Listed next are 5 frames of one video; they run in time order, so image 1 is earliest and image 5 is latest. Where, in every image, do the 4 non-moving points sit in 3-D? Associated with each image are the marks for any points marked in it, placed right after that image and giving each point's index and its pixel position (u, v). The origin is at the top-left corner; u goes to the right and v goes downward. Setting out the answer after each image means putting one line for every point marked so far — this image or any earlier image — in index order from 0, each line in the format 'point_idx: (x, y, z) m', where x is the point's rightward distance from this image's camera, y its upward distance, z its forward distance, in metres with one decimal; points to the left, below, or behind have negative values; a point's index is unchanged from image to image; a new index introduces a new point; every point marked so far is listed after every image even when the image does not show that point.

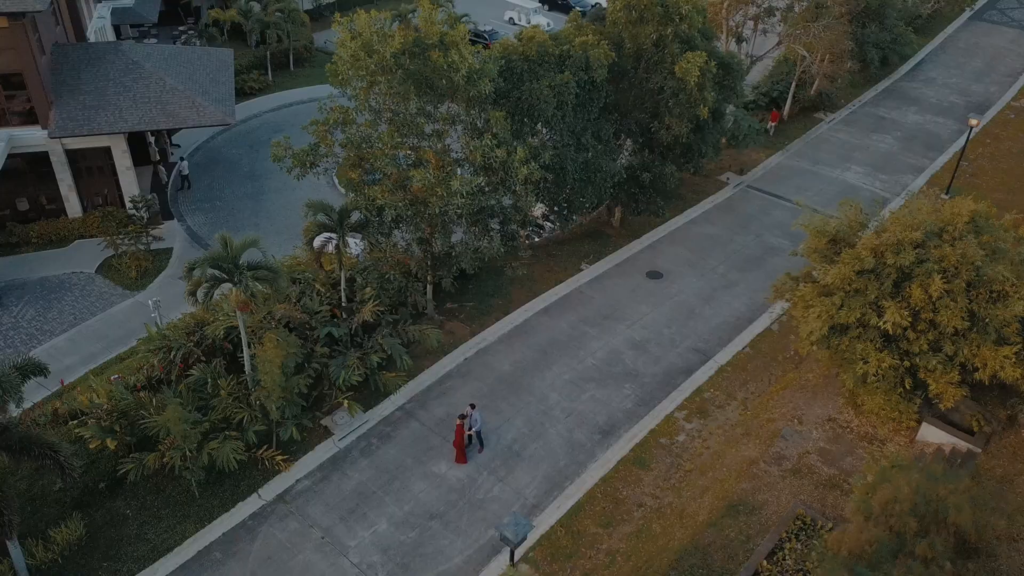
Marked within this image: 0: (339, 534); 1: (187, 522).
0: (-2.7, -3.9, +14.4) m
1: (-5.1, -3.7, +14.3) m
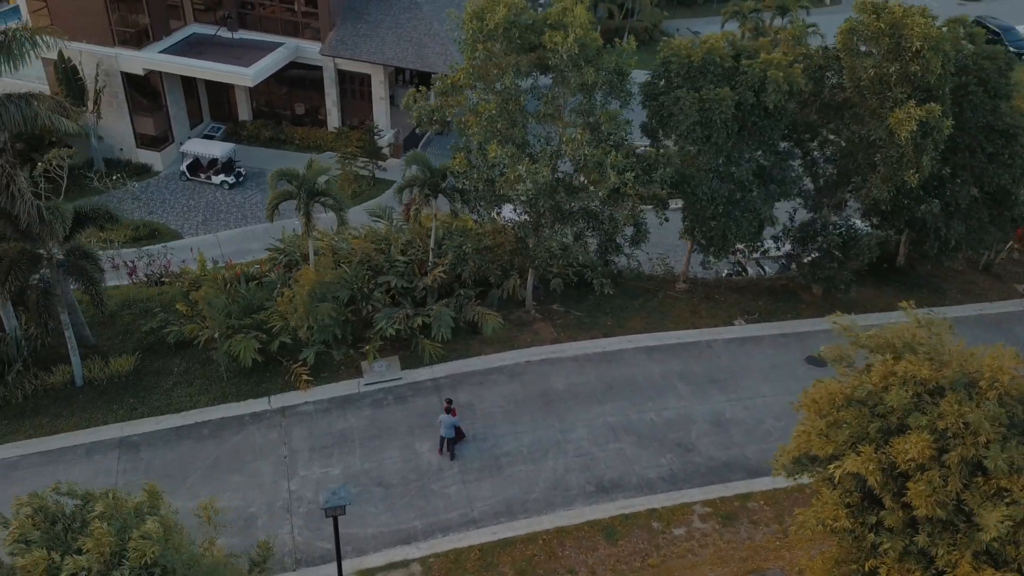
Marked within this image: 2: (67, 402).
0: (-3.5, -2.8, +14.8) m
1: (-5.4, -1.9, +15.9) m
2: (-7.6, -1.9, +15.4) m
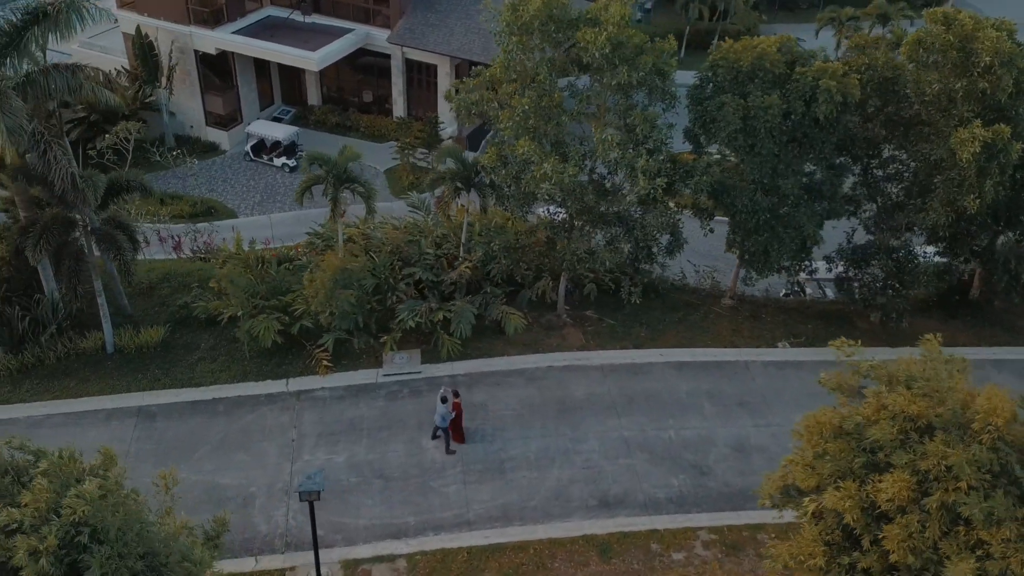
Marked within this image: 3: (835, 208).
0: (-3.4, -2.6, +14.8) m
1: (-5.1, -1.5, +16.1) m
2: (-7.3, -1.4, +15.9) m
3: (+5.6, +1.4, +15.7) m
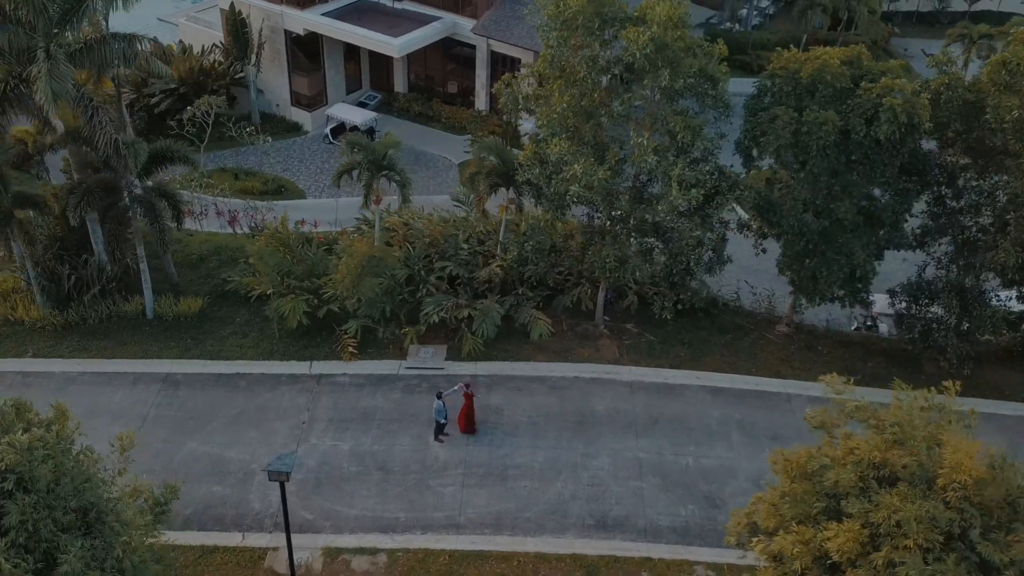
0: (-3.2, -2.3, +14.8) m
1: (-4.6, -1.1, +16.3) m
2: (-6.8, -0.8, +16.4) m
3: (+6.1, +0.8, +14.3) m
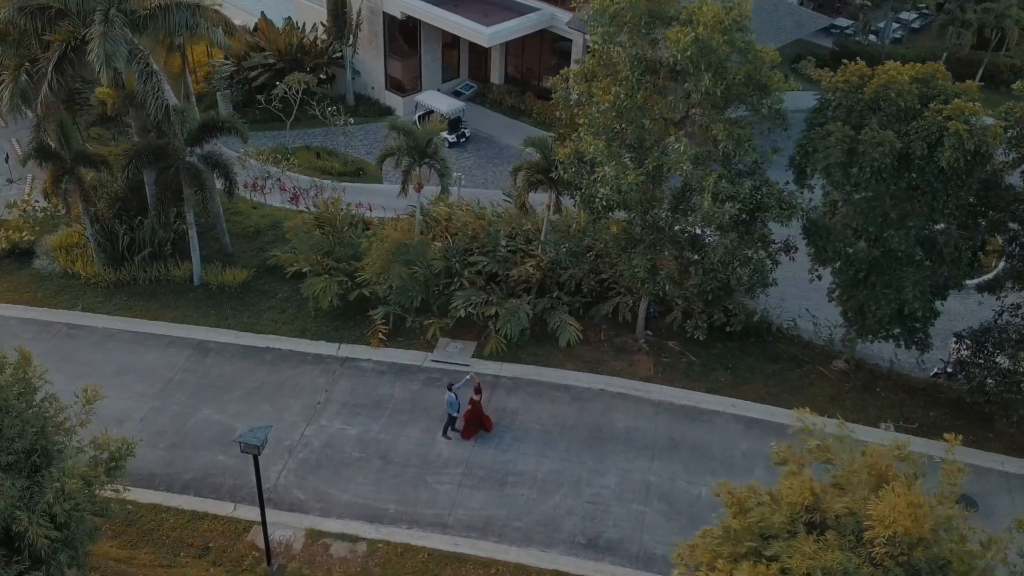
0: (-3.0, -2.0, +14.8) m
1: (-4.0, -0.7, +16.5) m
2: (-6.1, -0.1, +16.9) m
3: (+6.4, +0.1, +12.9) m
